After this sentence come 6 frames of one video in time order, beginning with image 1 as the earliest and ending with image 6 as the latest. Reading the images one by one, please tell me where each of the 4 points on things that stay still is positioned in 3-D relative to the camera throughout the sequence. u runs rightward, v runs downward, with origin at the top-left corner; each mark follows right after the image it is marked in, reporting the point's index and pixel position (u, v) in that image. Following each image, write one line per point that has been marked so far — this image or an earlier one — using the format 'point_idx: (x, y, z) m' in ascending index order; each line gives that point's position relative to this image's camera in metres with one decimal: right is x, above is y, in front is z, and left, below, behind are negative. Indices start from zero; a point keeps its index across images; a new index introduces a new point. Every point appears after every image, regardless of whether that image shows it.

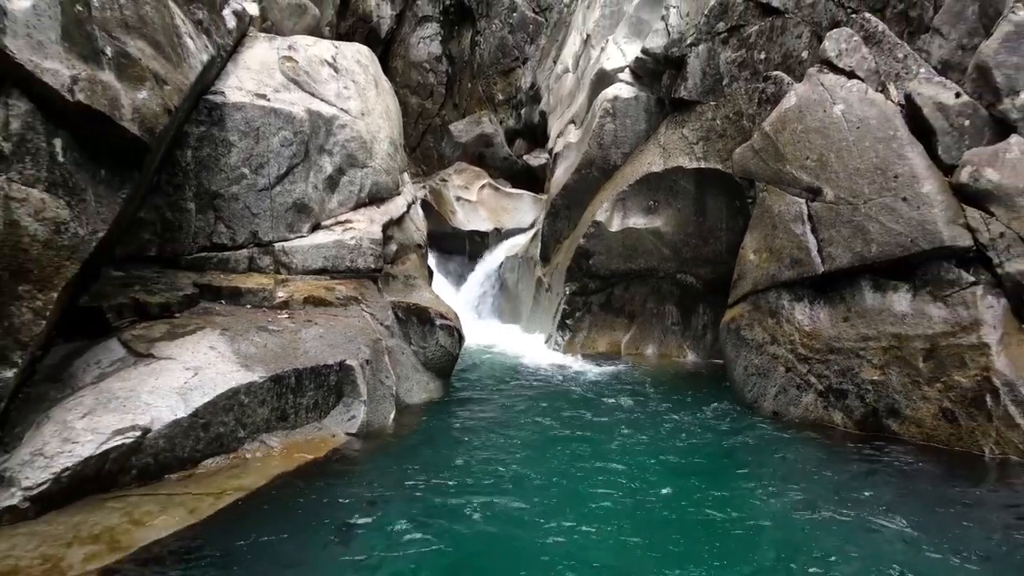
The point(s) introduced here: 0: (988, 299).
0: (+4.2, -0.1, +5.7) m
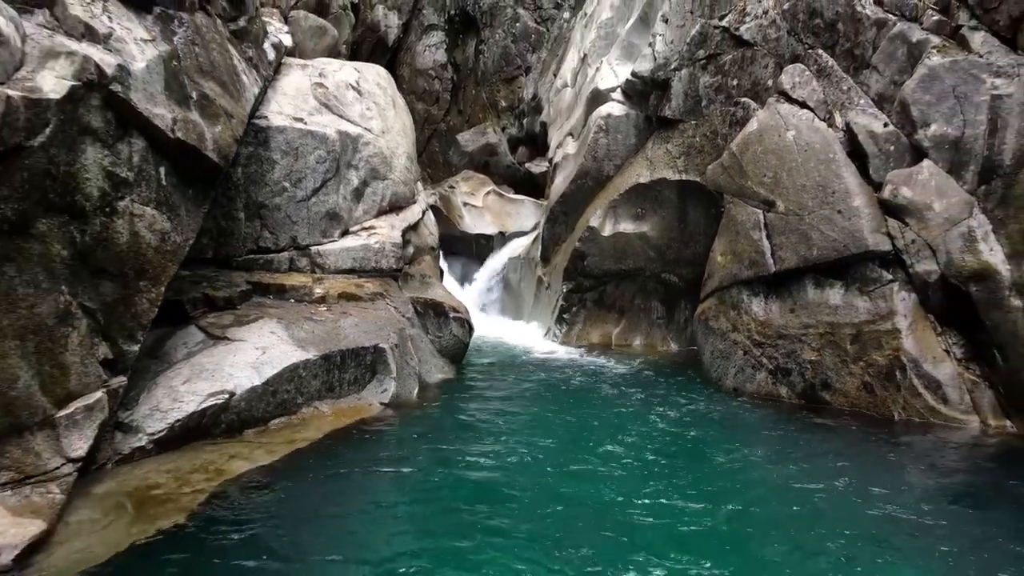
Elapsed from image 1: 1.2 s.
0: (+4.3, -0.1, +7.0) m
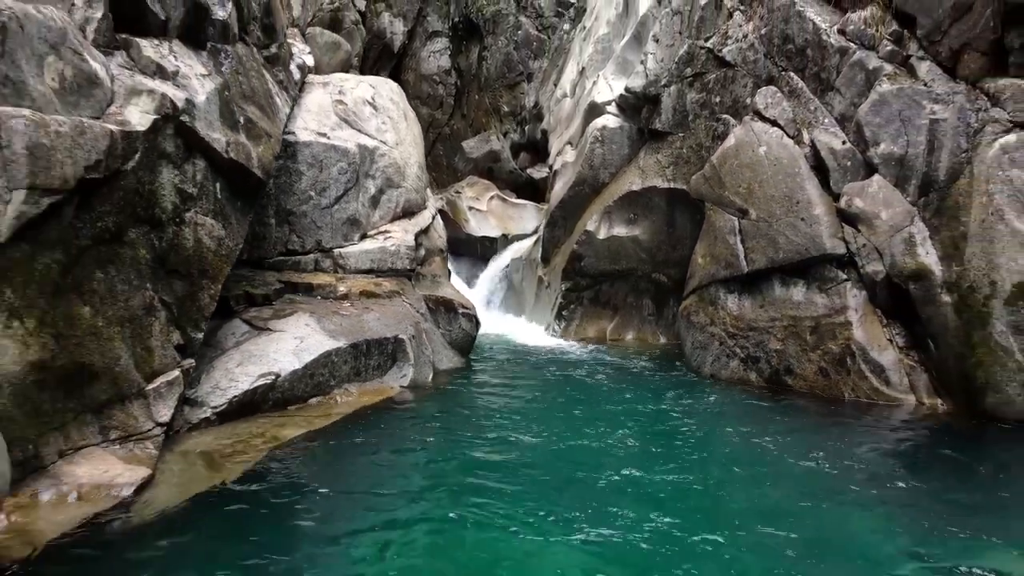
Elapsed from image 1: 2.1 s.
0: (+4.3, 0.0, +8.0) m
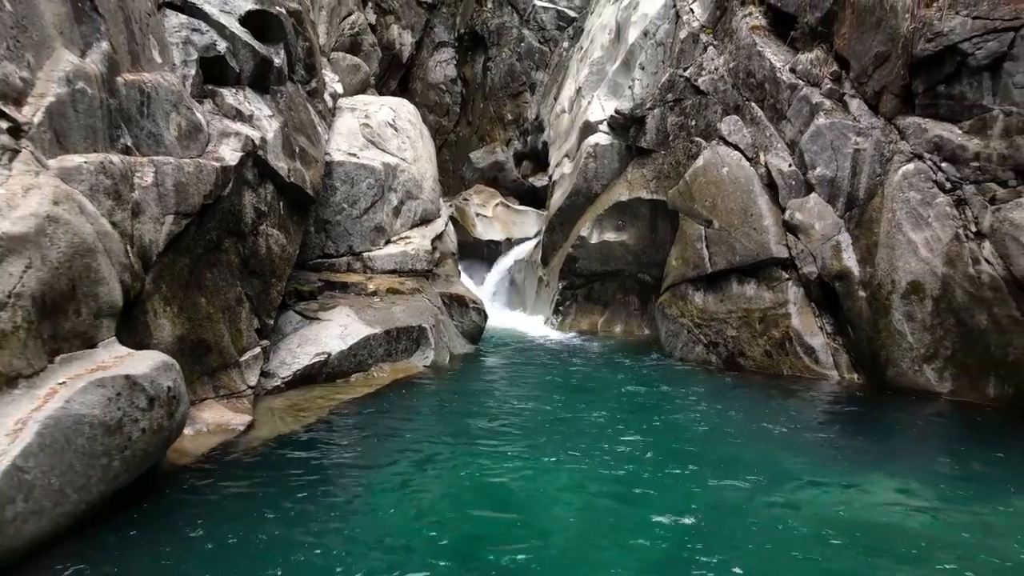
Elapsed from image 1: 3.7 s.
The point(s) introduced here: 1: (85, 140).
0: (+4.4, 0.0, +9.9) m
1: (-3.7, +1.3, +5.6) m
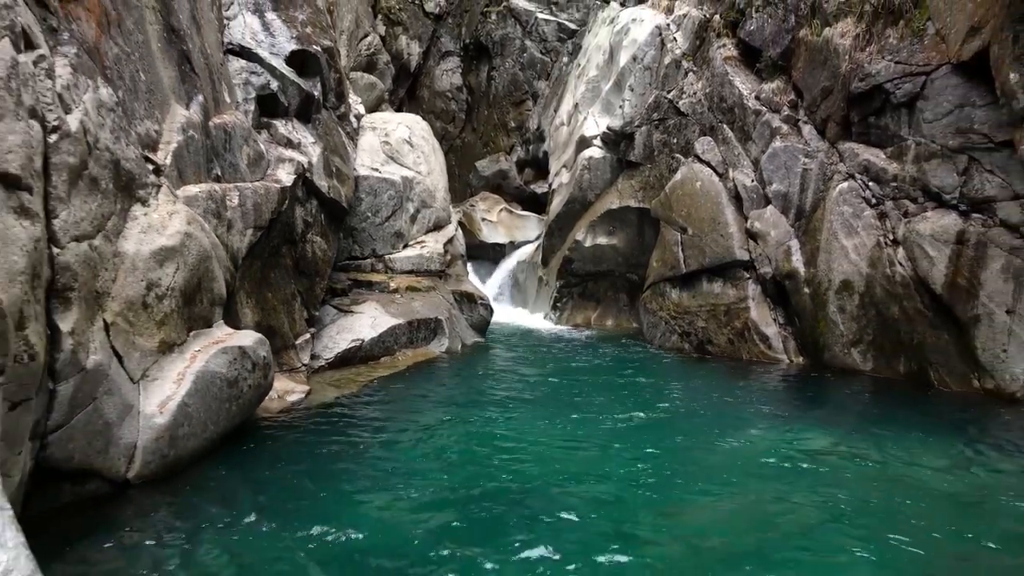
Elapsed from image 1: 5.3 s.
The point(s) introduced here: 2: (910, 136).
0: (+4.4, 0.0, +11.7) m
1: (-3.7, +1.3, +7.4) m
2: (+6.1, +2.3, +9.8) m
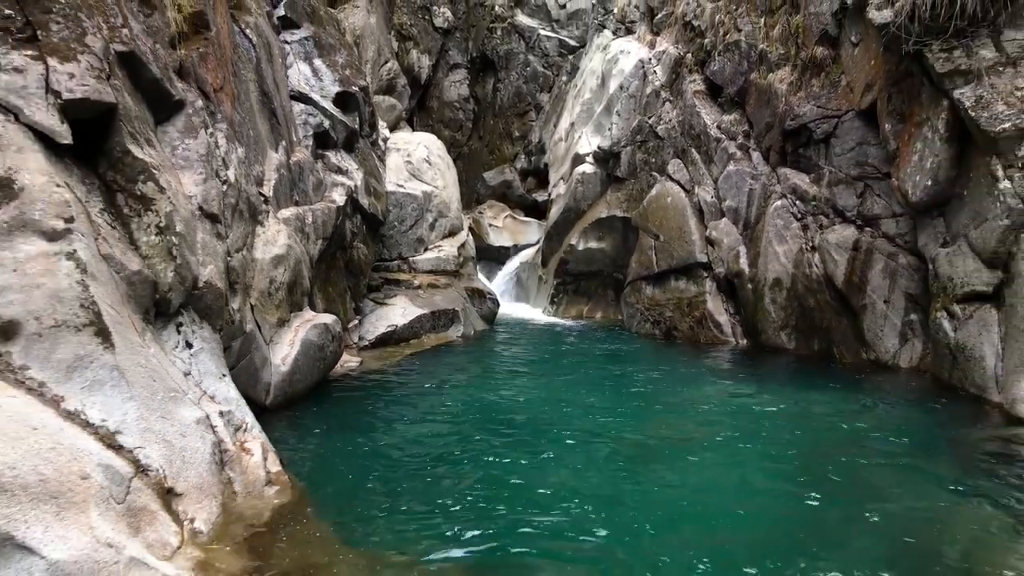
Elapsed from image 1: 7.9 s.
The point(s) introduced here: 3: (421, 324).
0: (+4.5, +0.1, +14.4) m
1: (-3.7, +1.4, +10.2) m
2: (+6.2, +2.4, +12.5) m
3: (-2.1, -0.8, +14.2) m
